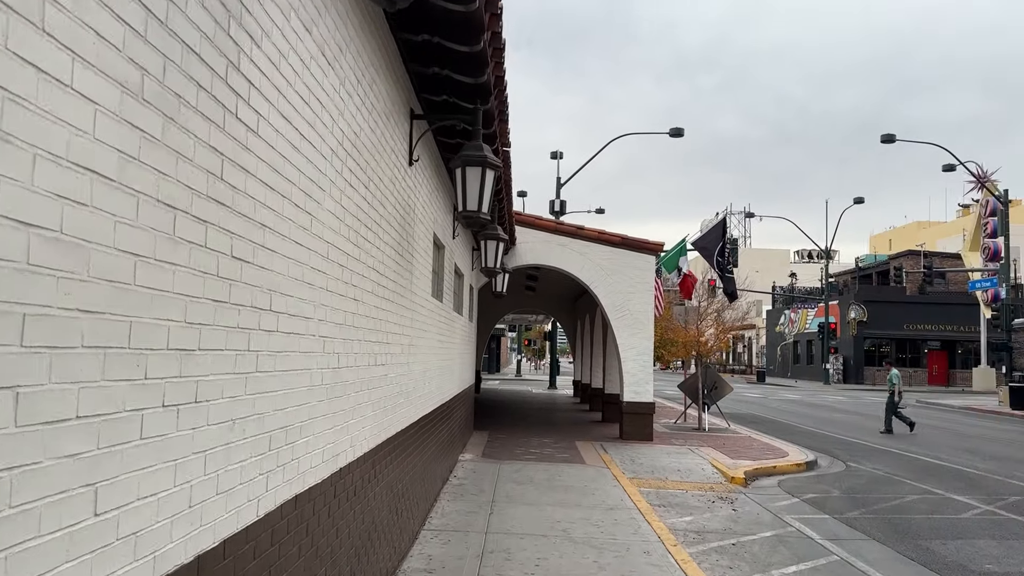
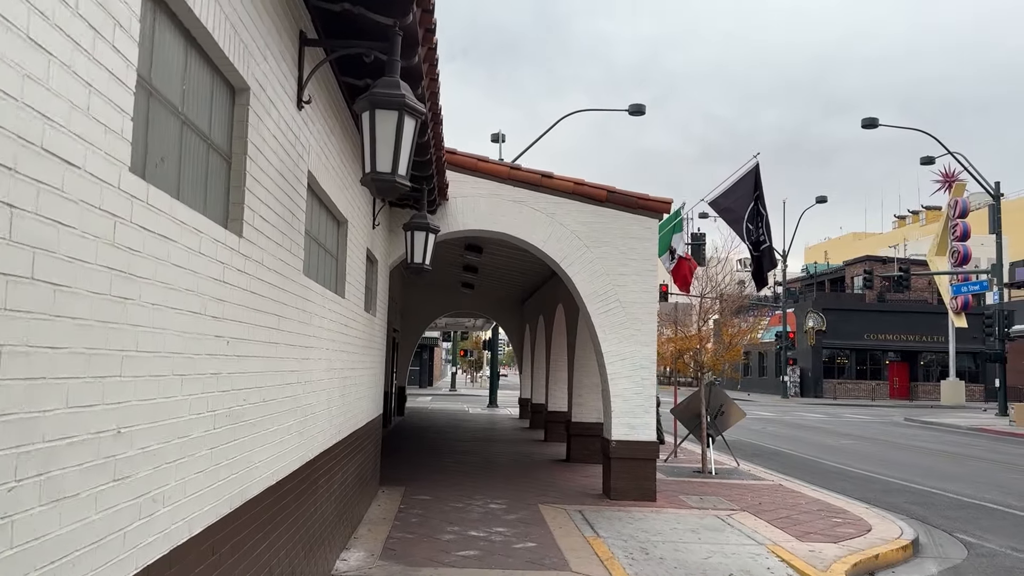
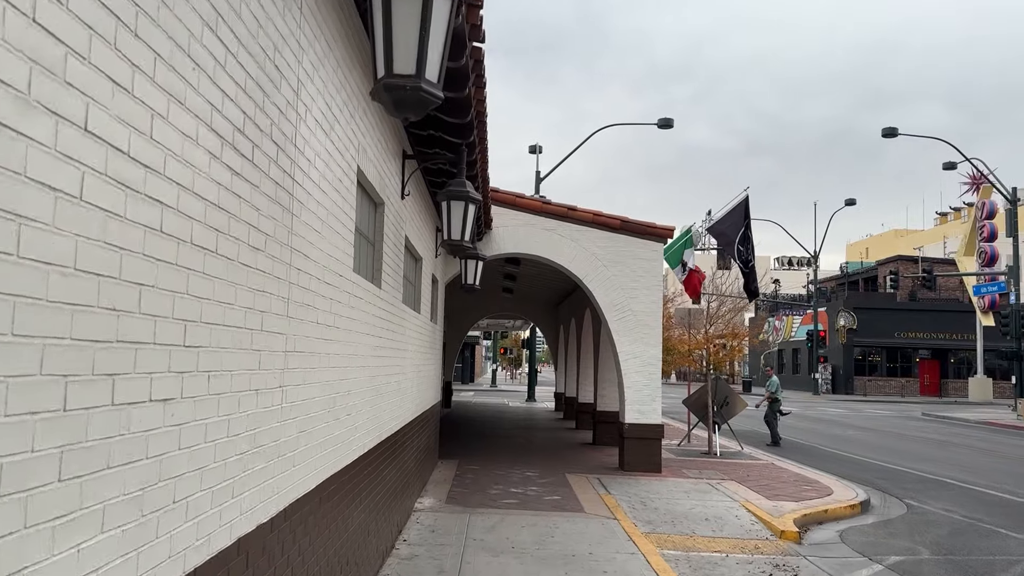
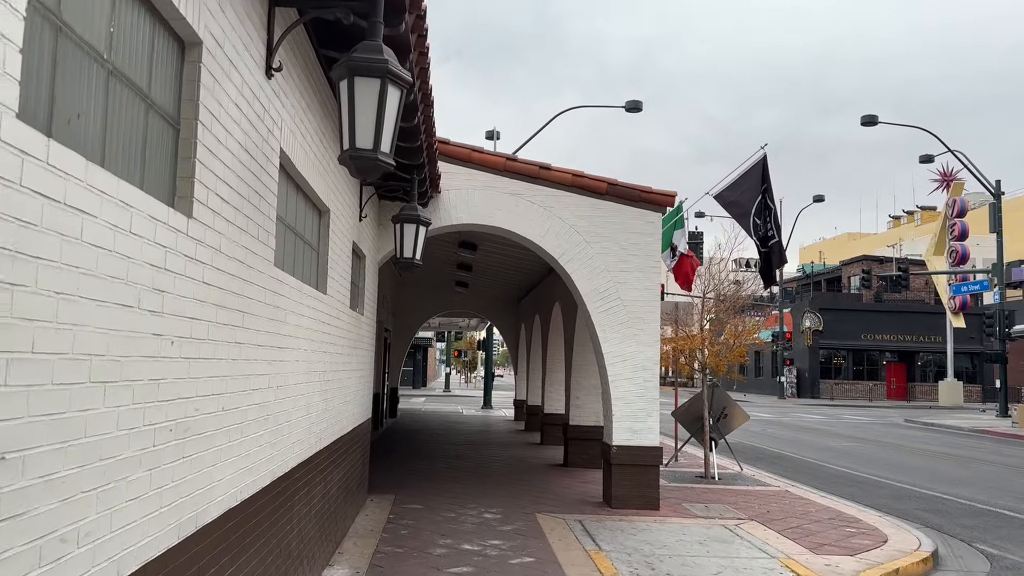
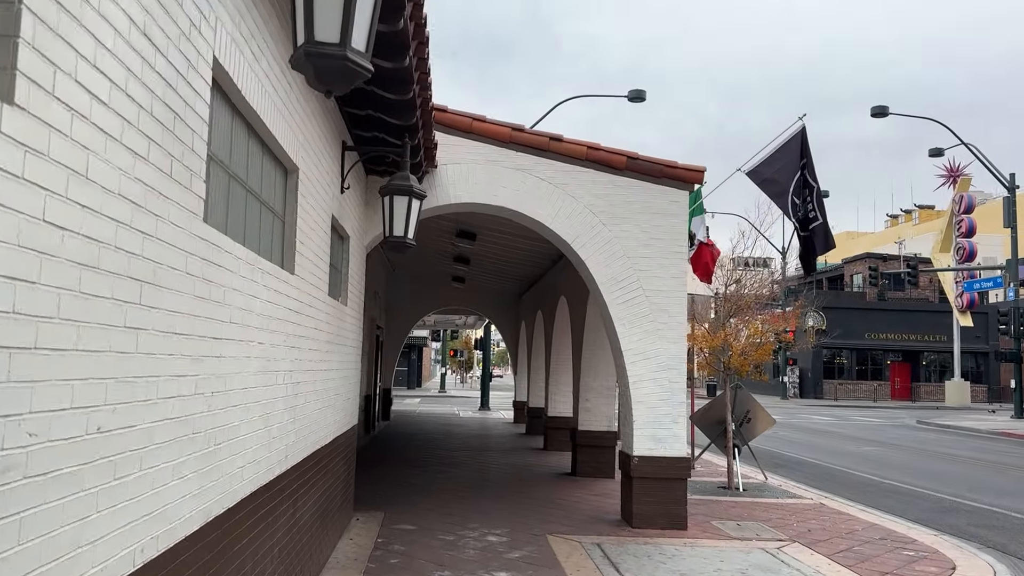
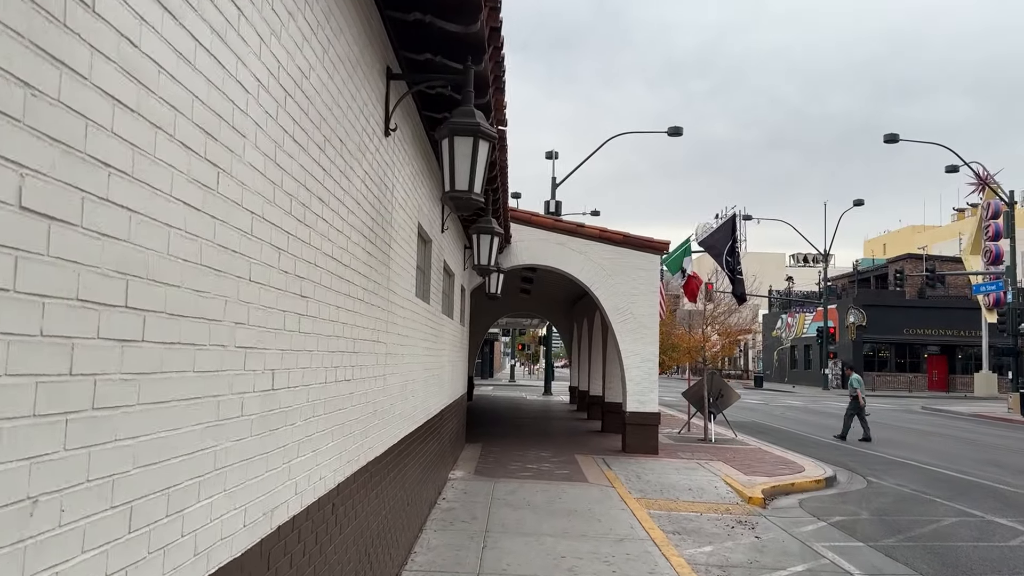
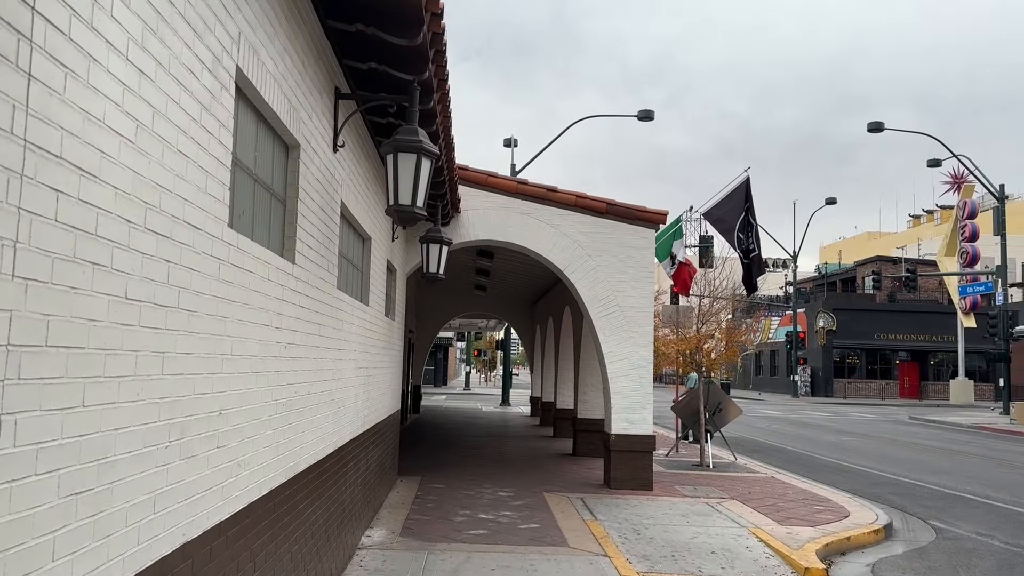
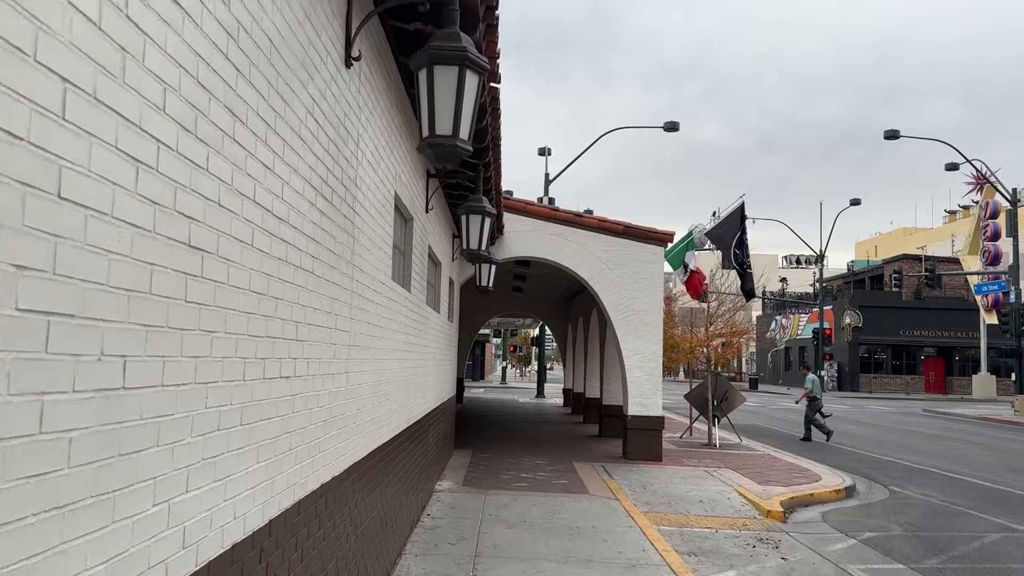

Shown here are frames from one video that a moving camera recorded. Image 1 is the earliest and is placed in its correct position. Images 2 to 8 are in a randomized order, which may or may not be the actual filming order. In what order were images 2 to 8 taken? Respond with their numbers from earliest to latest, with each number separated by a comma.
6, 8, 3, 7, 2, 4, 5
